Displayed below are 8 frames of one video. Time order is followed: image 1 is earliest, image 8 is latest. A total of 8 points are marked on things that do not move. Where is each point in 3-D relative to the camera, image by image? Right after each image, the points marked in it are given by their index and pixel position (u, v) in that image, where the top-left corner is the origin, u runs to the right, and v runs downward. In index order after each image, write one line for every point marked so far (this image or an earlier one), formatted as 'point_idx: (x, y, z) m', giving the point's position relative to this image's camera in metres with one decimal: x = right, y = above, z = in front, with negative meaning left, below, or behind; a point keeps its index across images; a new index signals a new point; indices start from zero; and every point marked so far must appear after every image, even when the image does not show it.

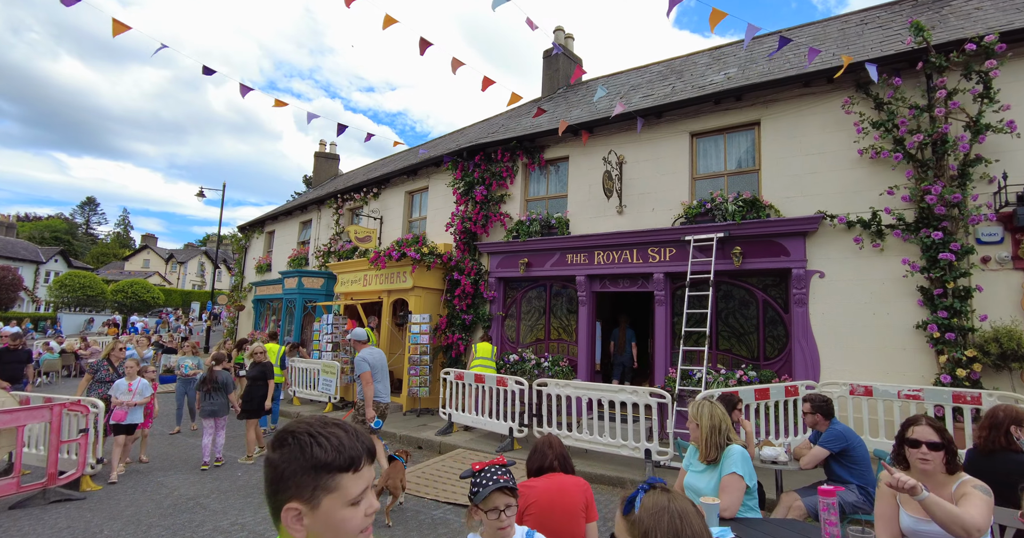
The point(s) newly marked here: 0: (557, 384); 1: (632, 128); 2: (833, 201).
0: (+0.6, -1.6, +7.1) m
1: (+2.2, +2.6, +9.2) m
2: (+4.7, +1.0, +7.4) m
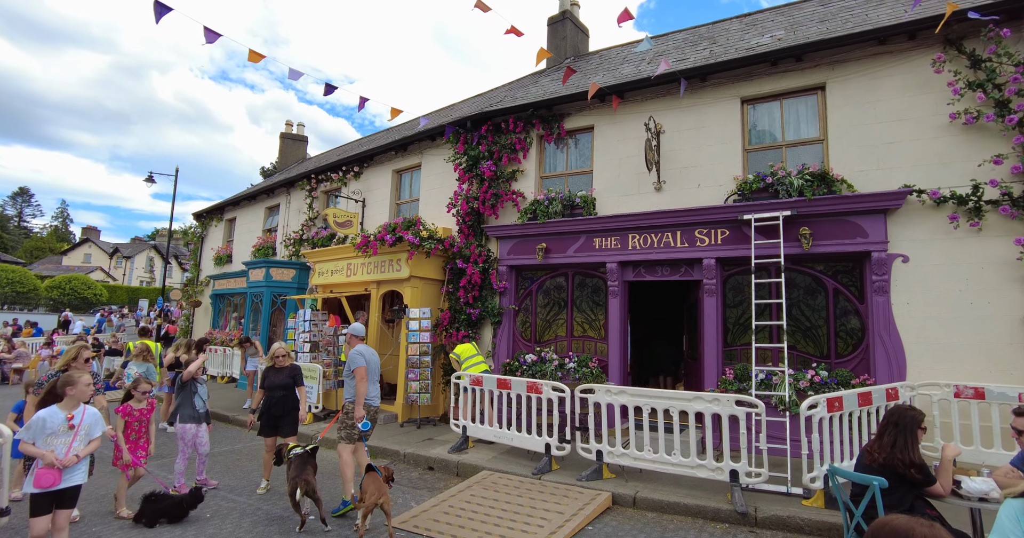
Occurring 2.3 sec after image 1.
0: (+1.1, -1.4, +5.8) m
1: (+2.5, +2.8, +8.0) m
2: (+5.1, +1.2, +6.4) m
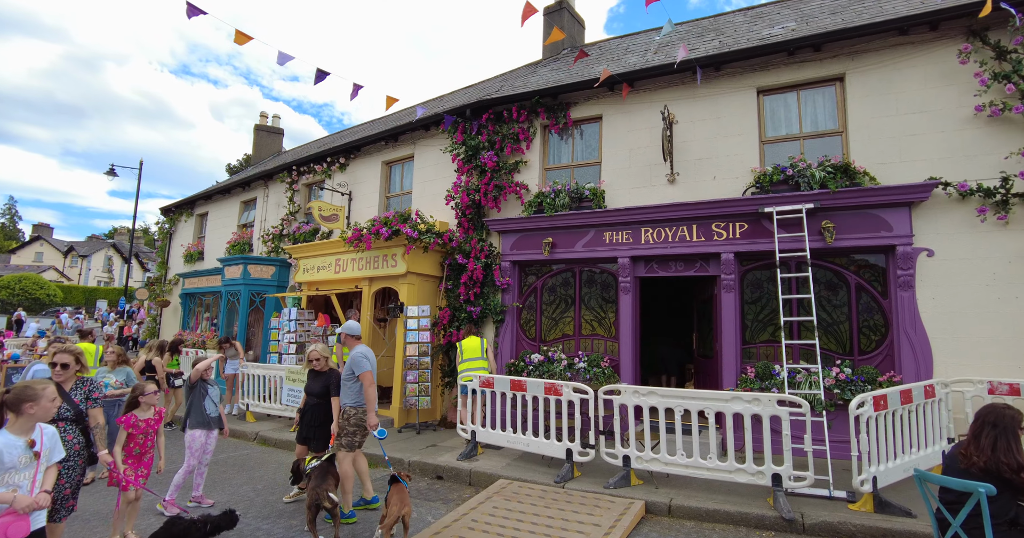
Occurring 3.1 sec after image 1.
0: (+1.3, -1.3, +5.5) m
1: (+2.6, +2.8, +7.7) m
2: (+5.3, +1.2, +6.3) m
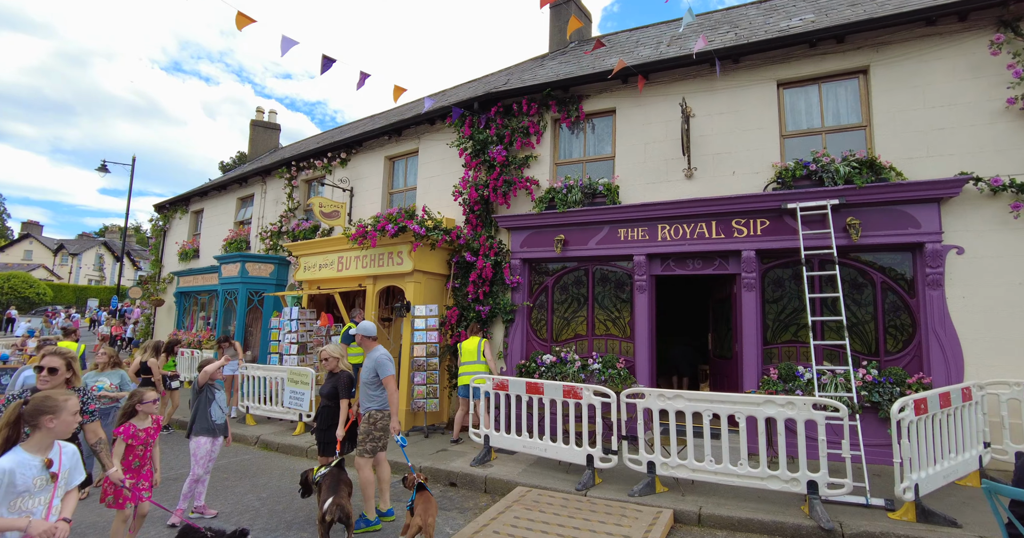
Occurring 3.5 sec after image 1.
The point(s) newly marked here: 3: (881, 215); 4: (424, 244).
0: (+1.5, -1.3, +5.2) m
1: (+2.8, +2.9, +7.5) m
2: (+5.5, +1.3, +6.1) m
3: (+4.6, +0.7, +6.3) m
4: (-1.4, +0.4, +8.4) m
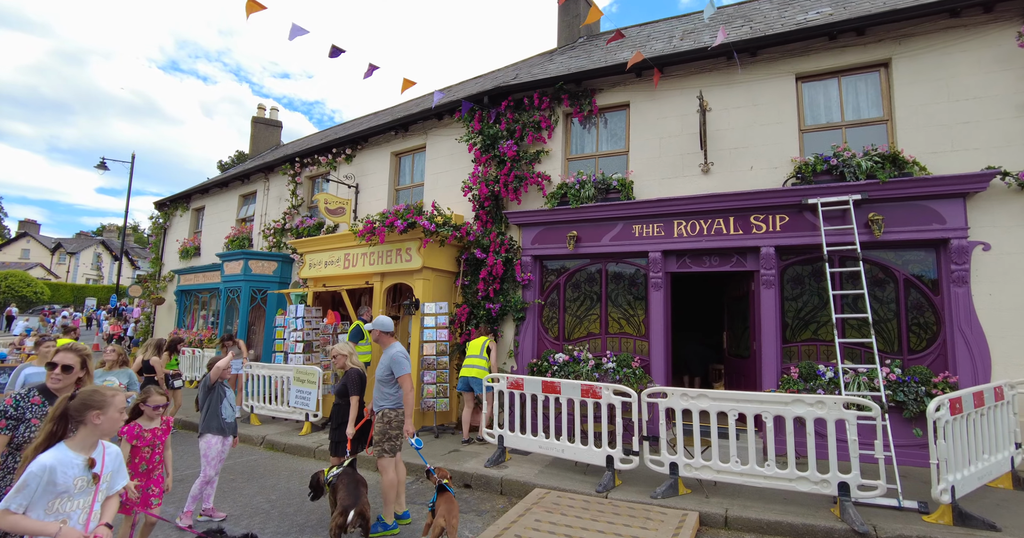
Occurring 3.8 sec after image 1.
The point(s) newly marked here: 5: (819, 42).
0: (+1.7, -1.3, +5.1) m
1: (+3.0, +2.9, +7.4) m
2: (+5.7, +1.3, +5.9) m
3: (+4.7, +0.7, +6.1) m
4: (-1.3, +0.5, +8.2) m
5: (+4.2, +3.1, +6.9) m
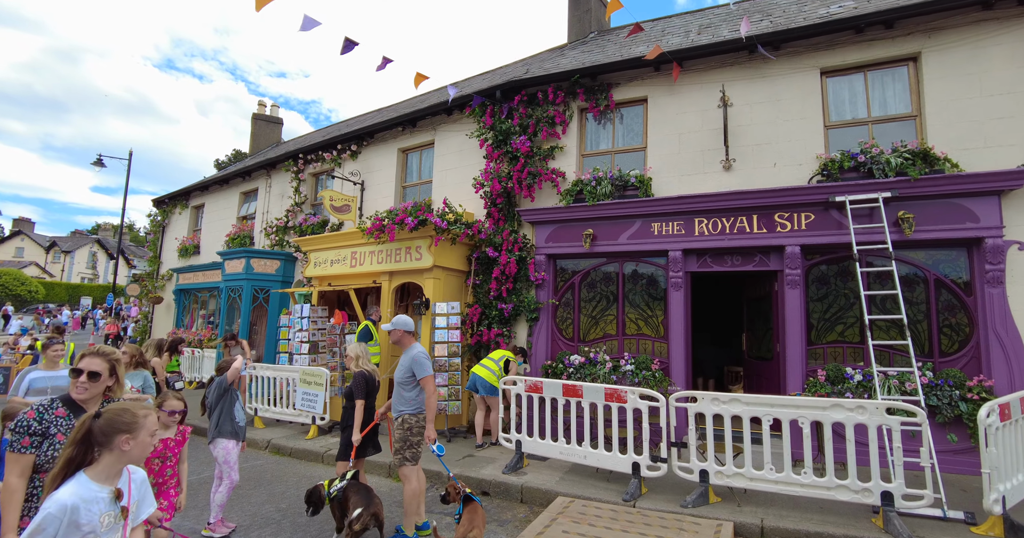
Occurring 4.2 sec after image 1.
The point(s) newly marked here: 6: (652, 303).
0: (+1.9, -1.2, +4.9) m
1: (+3.2, +2.9, +7.2) m
2: (+5.9, +1.3, +5.7) m
3: (+5.0, +0.7, +6.0) m
4: (-1.1, +0.5, +8.0) m
5: (+4.4, +3.1, +6.7) m
6: (+2.0, -0.5, +7.3) m
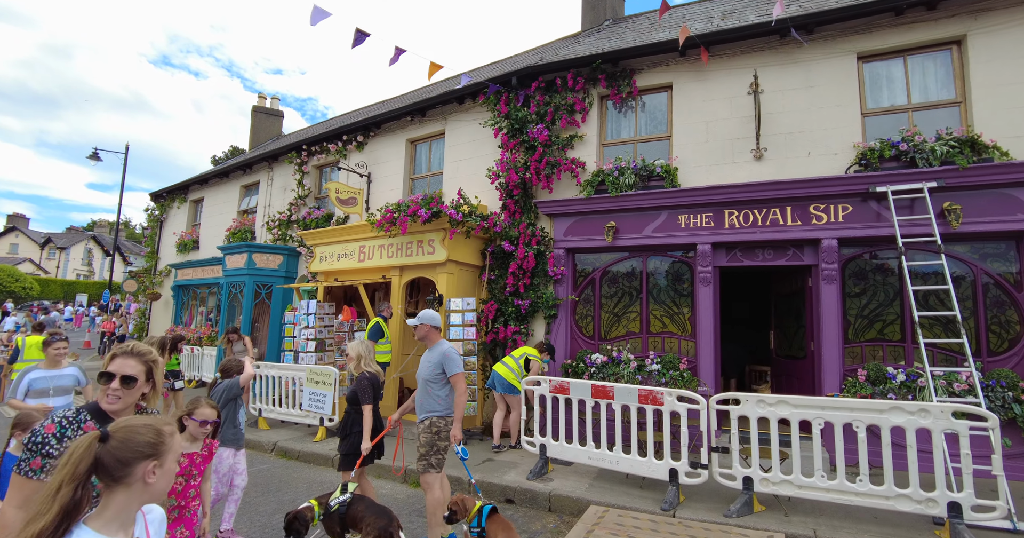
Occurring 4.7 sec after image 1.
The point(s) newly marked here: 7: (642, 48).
0: (+2.2, -1.2, +4.5) m
1: (+3.5, +3.0, +6.8) m
2: (+6.2, +1.4, +5.4) m
3: (+5.2, +0.8, +5.6) m
4: (-0.8, +0.6, +7.6) m
5: (+4.6, +3.1, +6.4) m
6: (+2.3, -0.4, +7.0) m
7: (+1.9, +3.1, +7.2) m
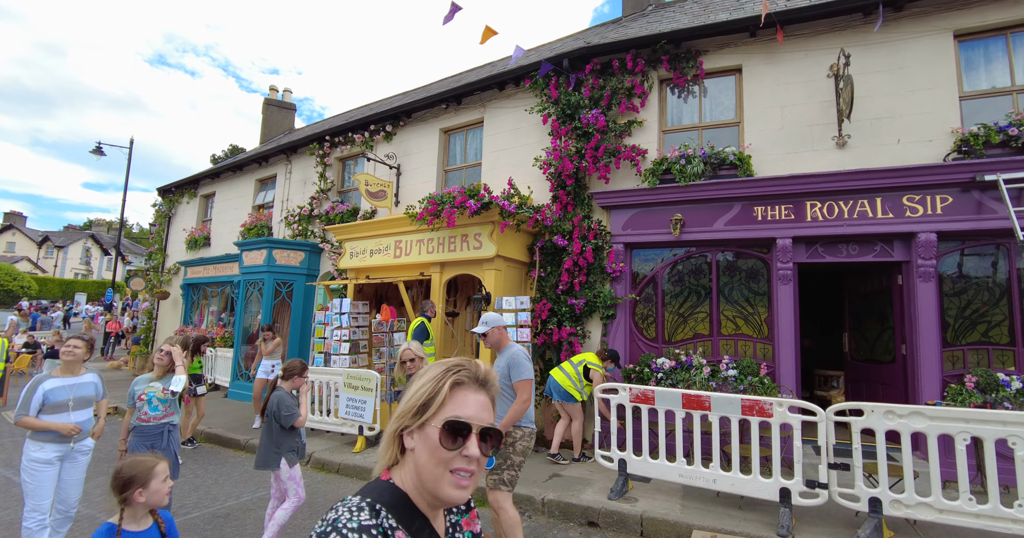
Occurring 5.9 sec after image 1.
0: (+3.0, -1.1, +4.0) m
1: (+4.2, +3.0, +6.3) m
2: (+7.0, +1.4, +4.9) m
3: (+6.0, +0.8, +5.1) m
4: (-0.1, +0.6, +7.0) m
5: (+5.4, +3.2, +5.8) m
6: (+3.0, -0.4, +6.4) m
7: (+2.6, +3.2, +6.7) m
